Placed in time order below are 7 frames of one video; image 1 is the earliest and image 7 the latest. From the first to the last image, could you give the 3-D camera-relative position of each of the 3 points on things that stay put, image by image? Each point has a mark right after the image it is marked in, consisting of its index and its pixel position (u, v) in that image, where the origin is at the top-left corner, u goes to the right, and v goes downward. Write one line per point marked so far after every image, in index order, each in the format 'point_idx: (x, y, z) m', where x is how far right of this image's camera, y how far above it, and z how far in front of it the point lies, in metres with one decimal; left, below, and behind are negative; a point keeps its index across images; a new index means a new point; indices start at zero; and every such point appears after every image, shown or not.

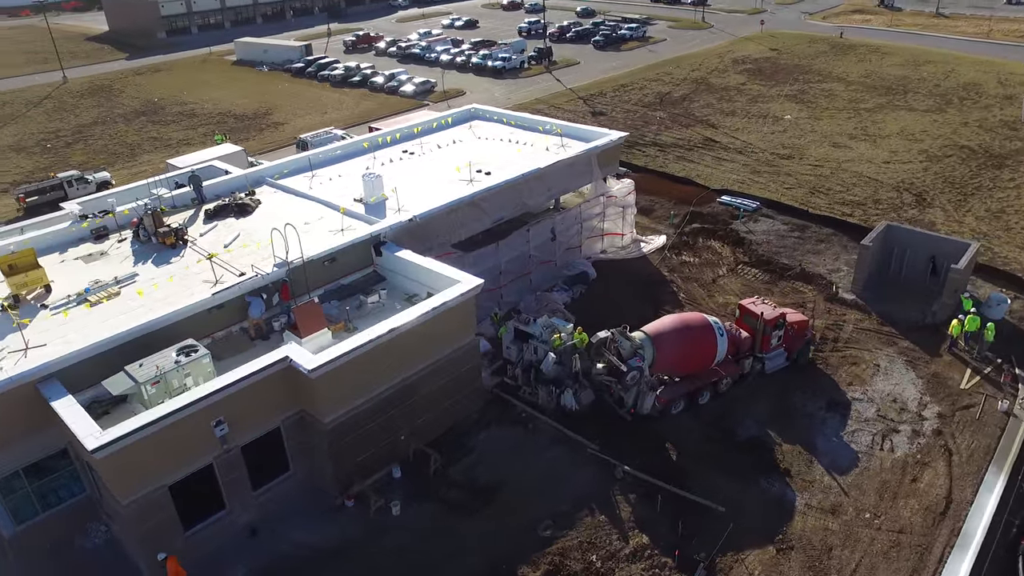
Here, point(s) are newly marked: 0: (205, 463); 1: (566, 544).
0: (-6.1, -3.5, +14.5) m
1: (+1.0, -5.3, +15.1) m
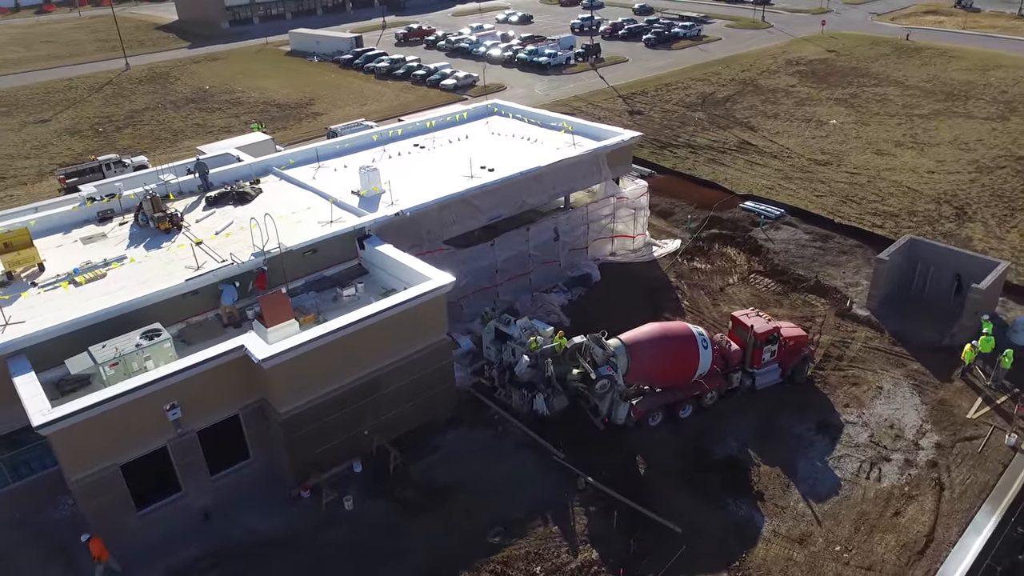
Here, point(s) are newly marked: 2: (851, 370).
0: (-7.1, -3.2, +14.7) m
1: (-0.1, -5.4, +14.7) m
2: (+9.3, -2.3, +19.8) m
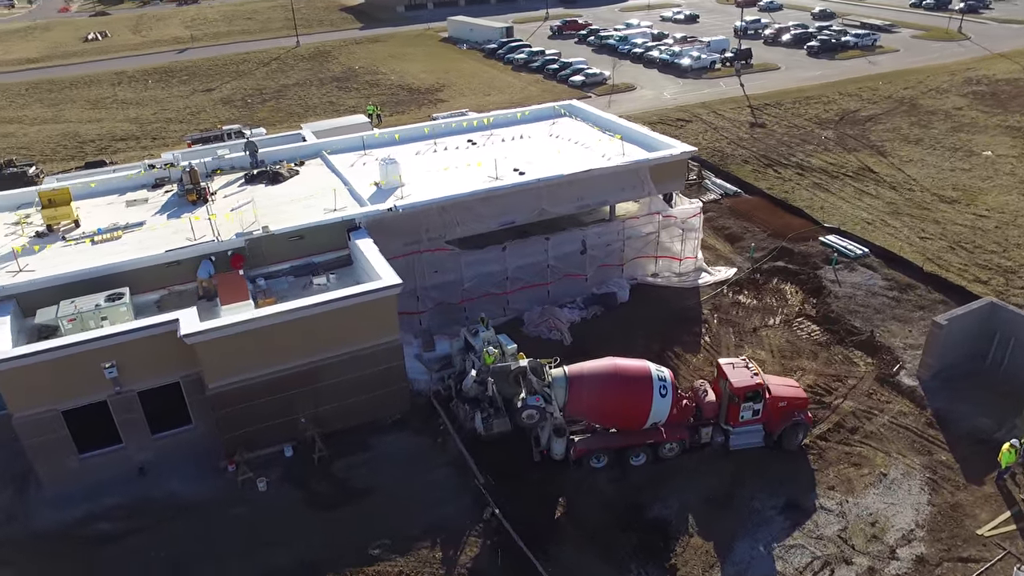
0: (-9.0, -2.5, +15.9) m
1: (-2.5, -5.5, +14.2) m
2: (+8.1, -3.7, +16.9) m
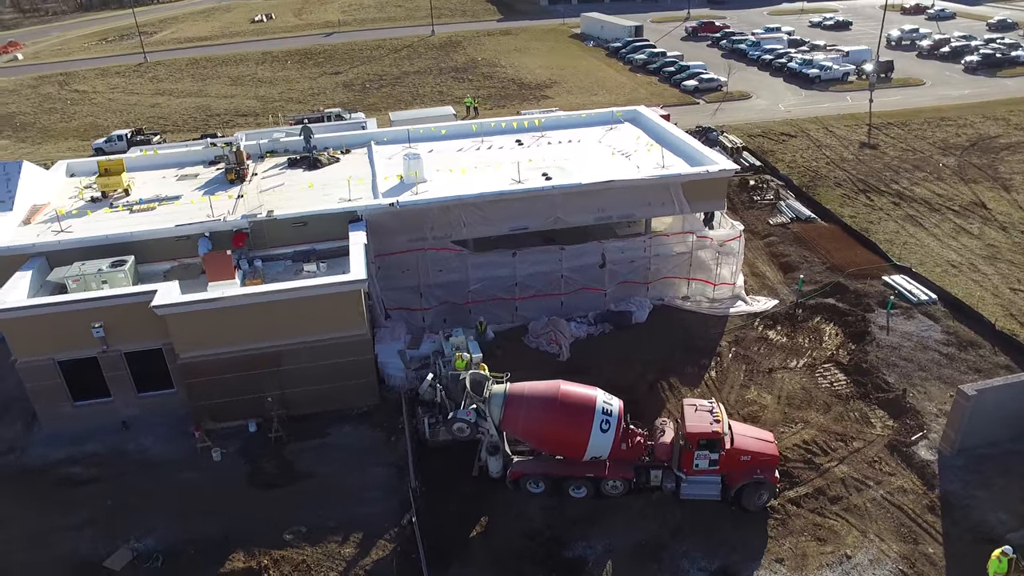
0: (-10.1, -1.6, +17.4) m
1: (-4.5, -5.4, +14.5) m
2: (+6.6, -4.8, +14.9) m
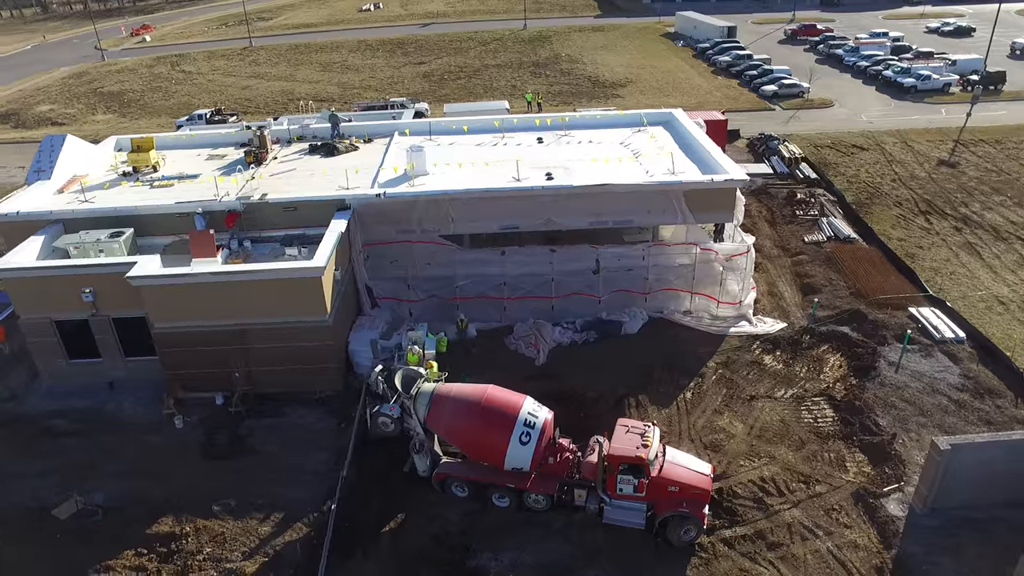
0: (-11.1, -0.8, +18.7) m
1: (-6.3, -5.0, +15.0) m
2: (+4.8, -5.3, +13.8) m
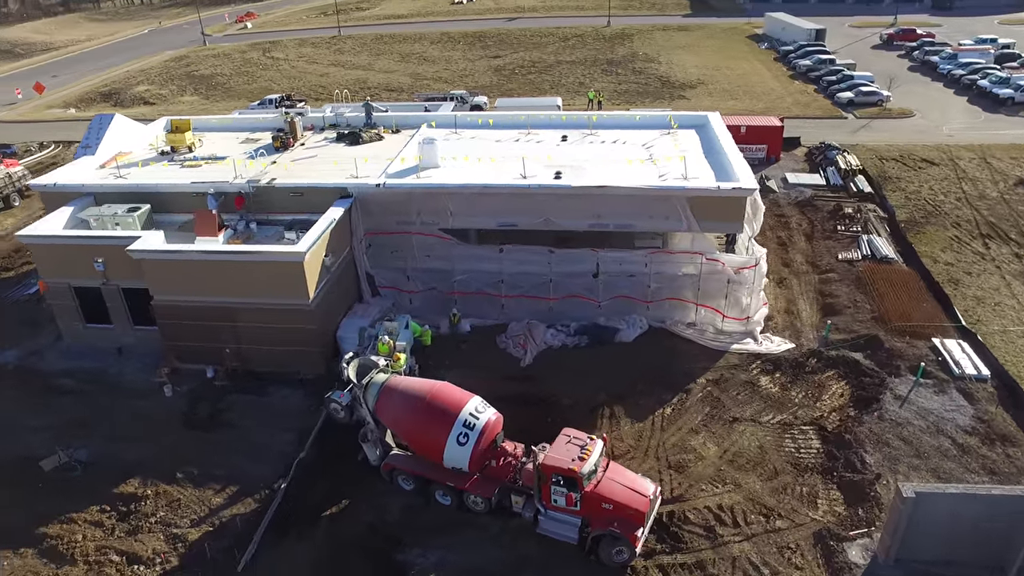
0: (-11.5, +0.1, +19.9) m
1: (-7.5, -4.5, +15.7) m
2: (+3.3, -5.6, +13.0) m
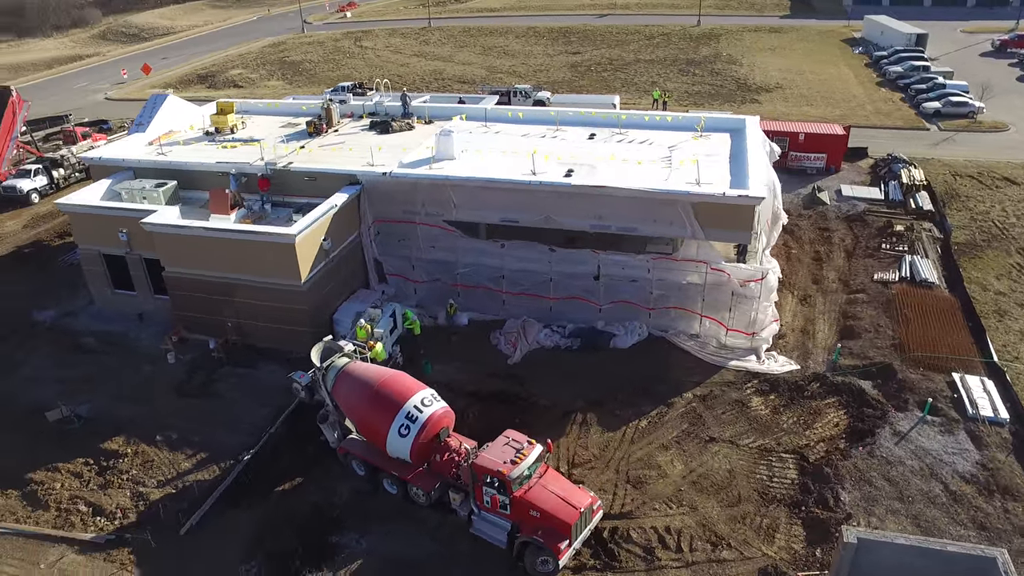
0: (-11.5, +1.0, +21.3) m
1: (-8.4, -3.8, +16.6) m
2: (+1.7, -5.7, +12.5) m
